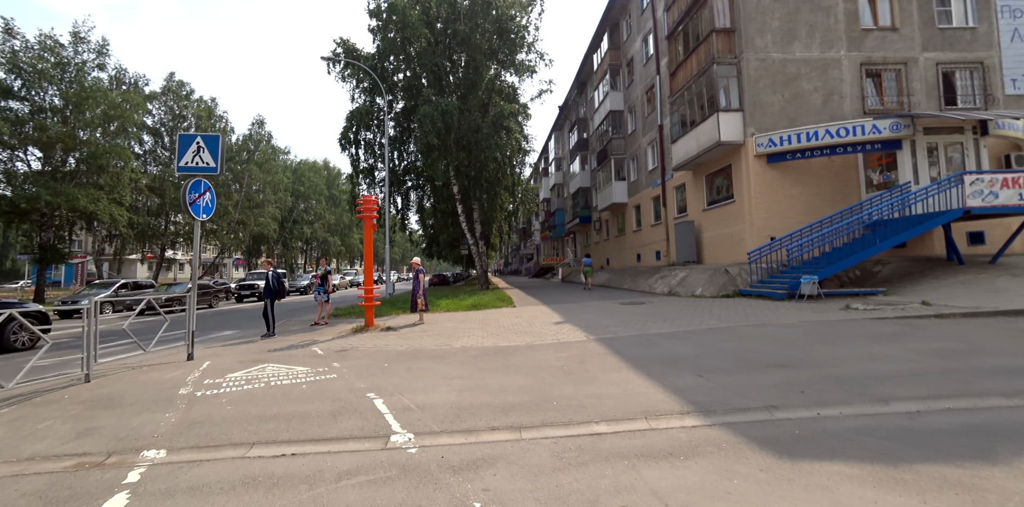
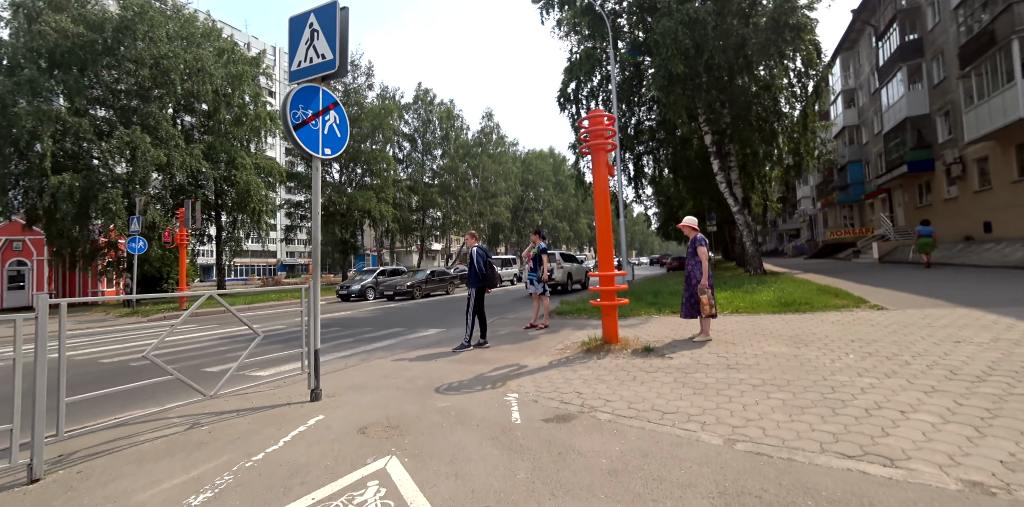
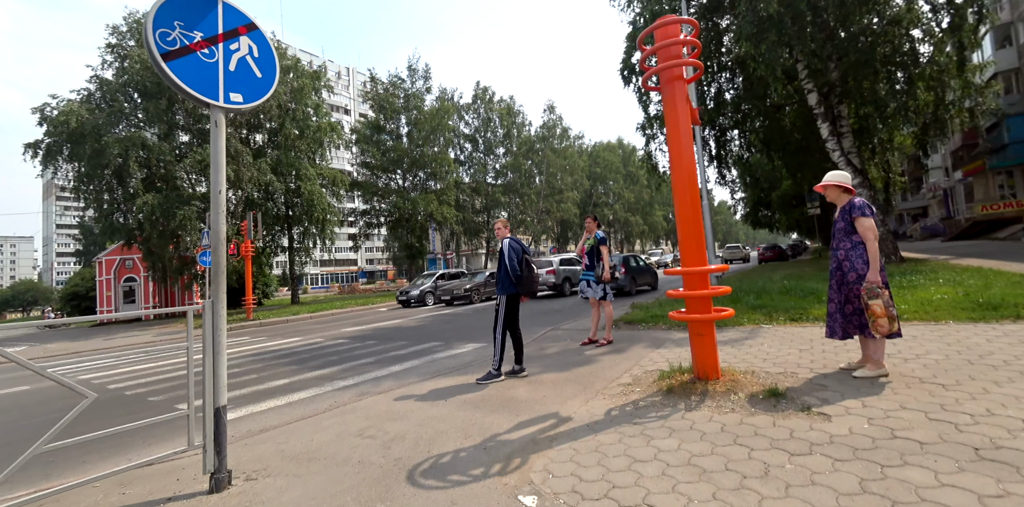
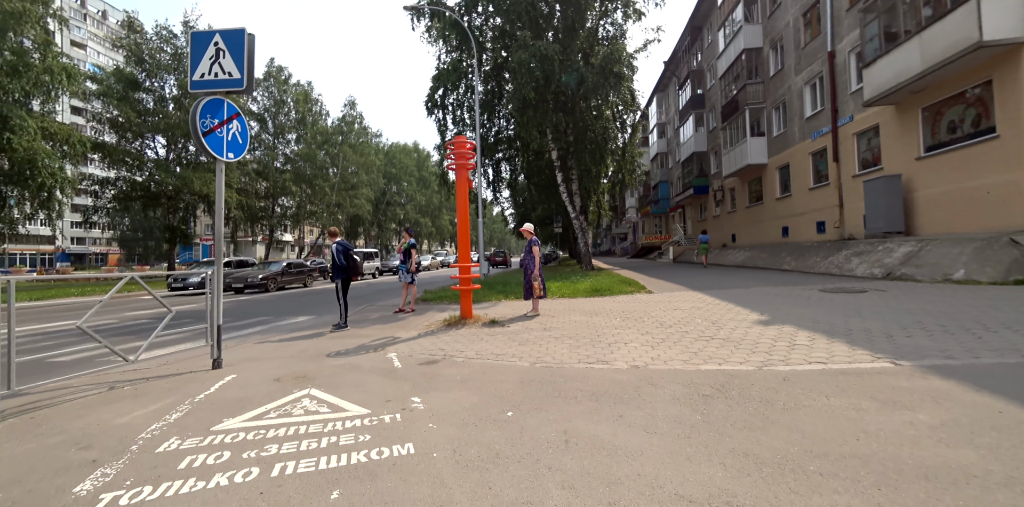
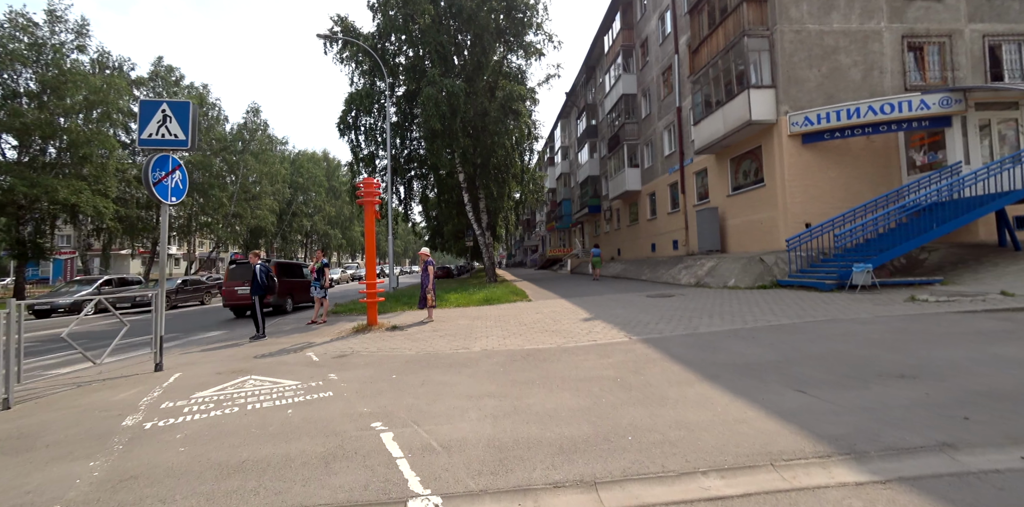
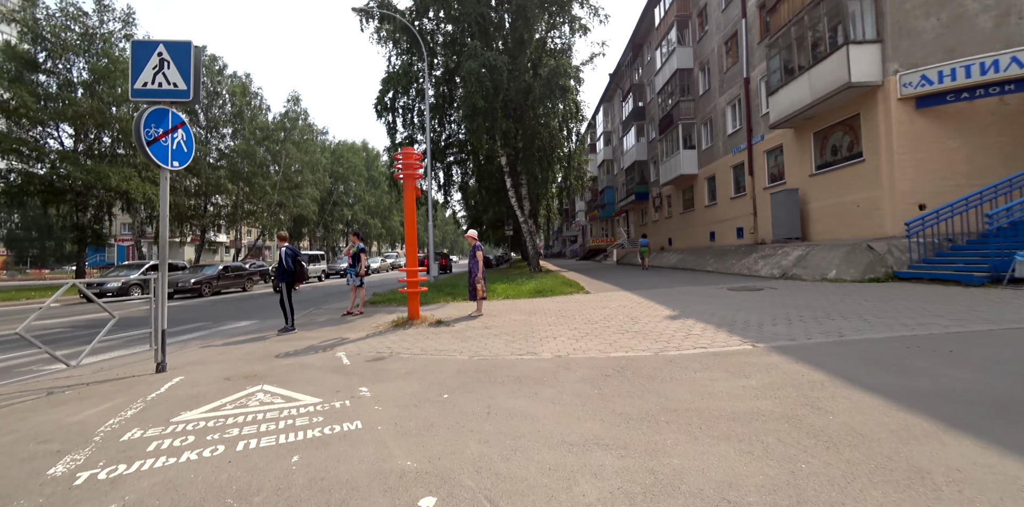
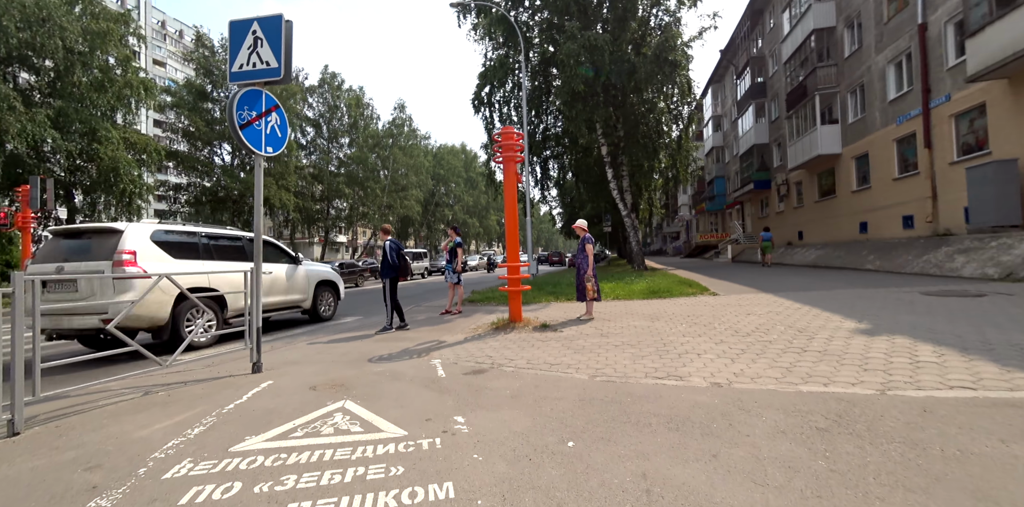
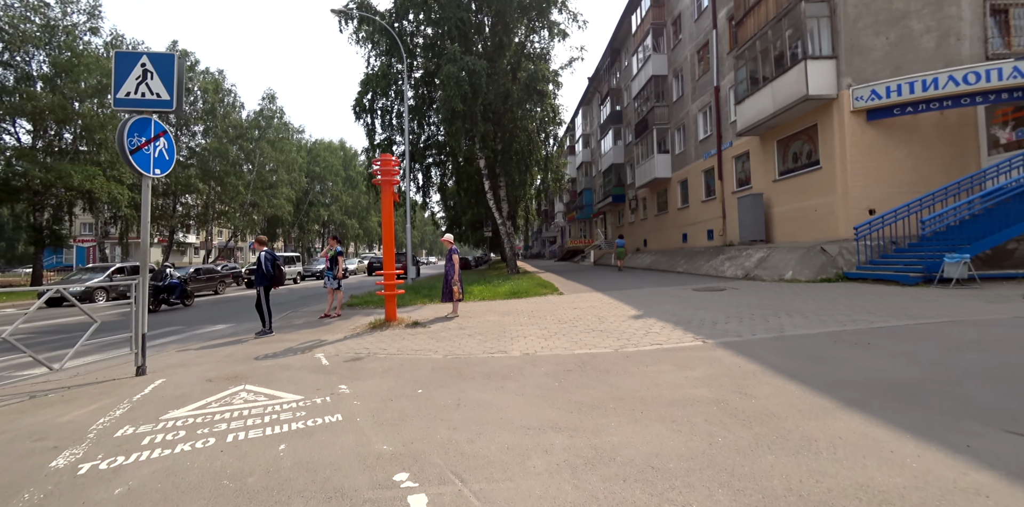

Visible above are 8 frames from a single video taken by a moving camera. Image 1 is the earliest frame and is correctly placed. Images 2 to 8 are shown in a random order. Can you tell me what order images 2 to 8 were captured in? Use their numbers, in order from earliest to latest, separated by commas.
5, 8, 6, 4, 7, 2, 3
